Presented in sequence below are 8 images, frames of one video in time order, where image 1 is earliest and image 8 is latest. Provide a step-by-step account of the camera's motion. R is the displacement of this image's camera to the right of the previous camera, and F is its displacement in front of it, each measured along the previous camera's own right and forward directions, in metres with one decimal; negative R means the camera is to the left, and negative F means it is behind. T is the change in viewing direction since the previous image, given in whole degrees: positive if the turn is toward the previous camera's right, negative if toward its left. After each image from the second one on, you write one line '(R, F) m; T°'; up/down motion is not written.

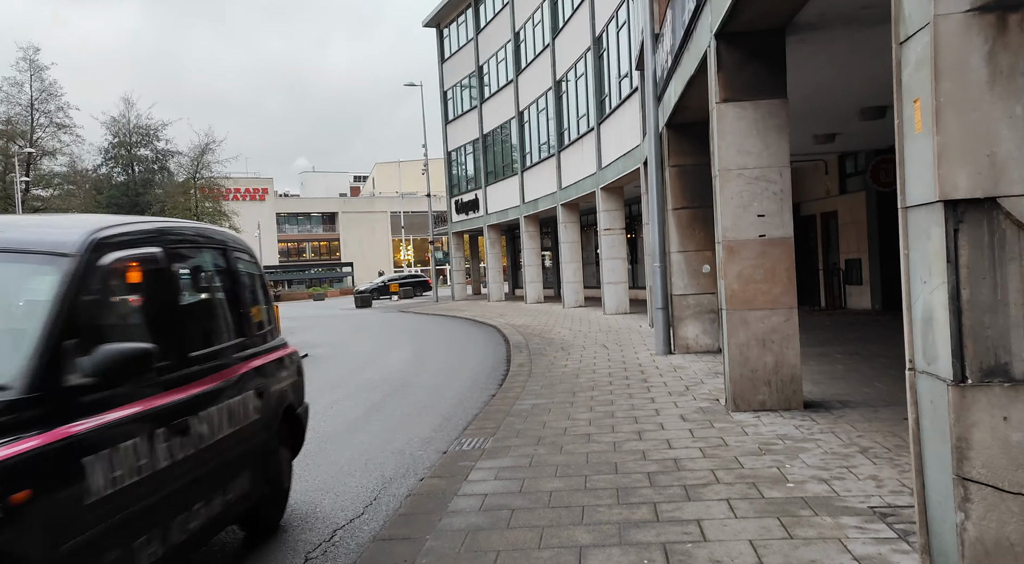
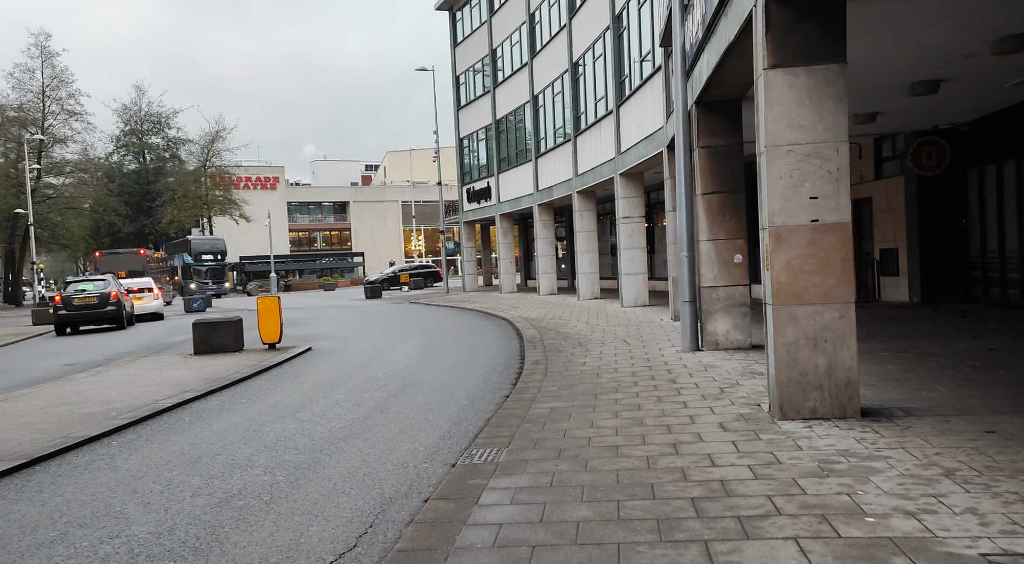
(0.0, +0.9) m; -1°
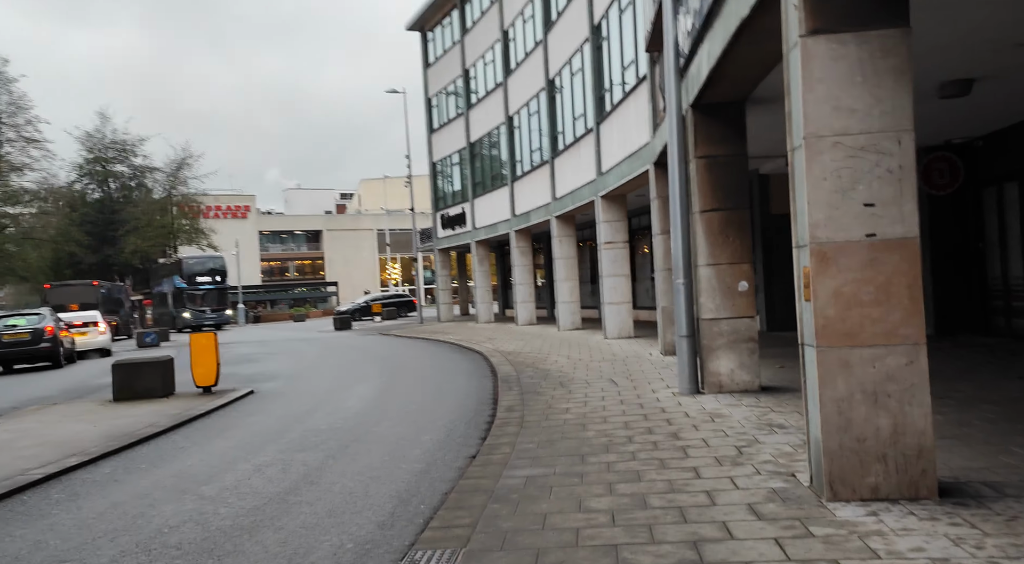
(+0.1, +1.8) m; +1°
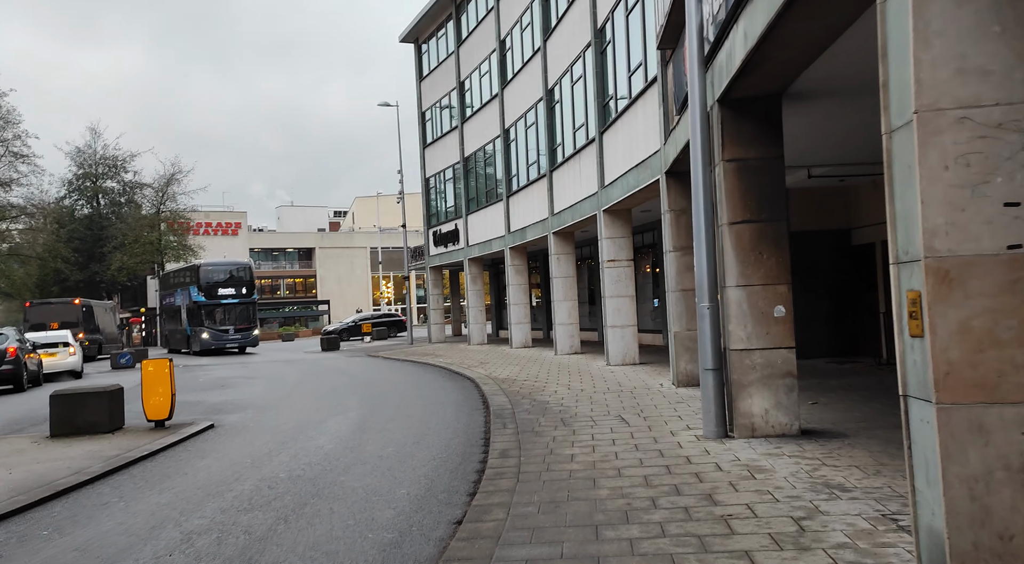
(0.0, +1.5) m; 0°
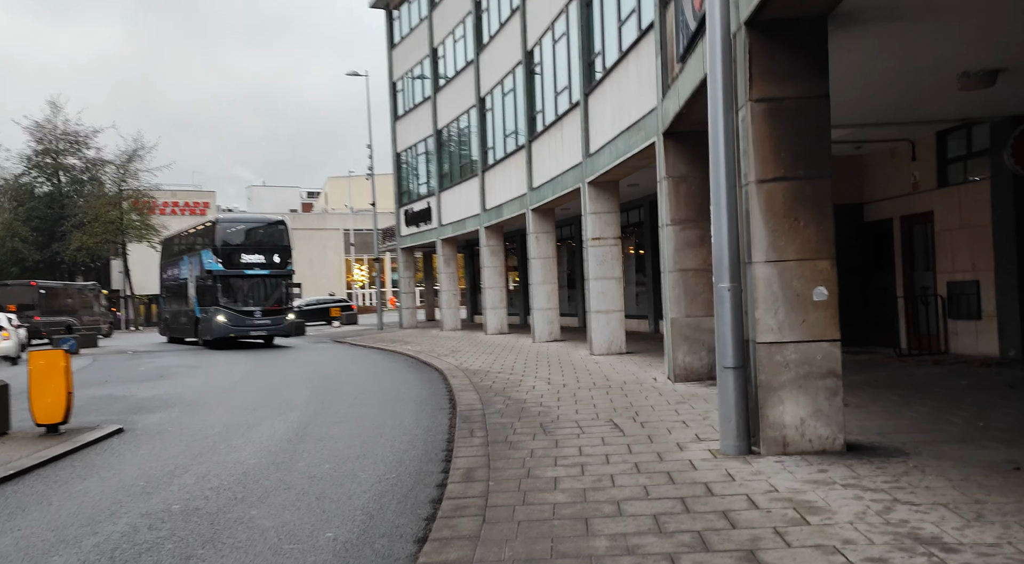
(+0.1, +2.0) m; +1°
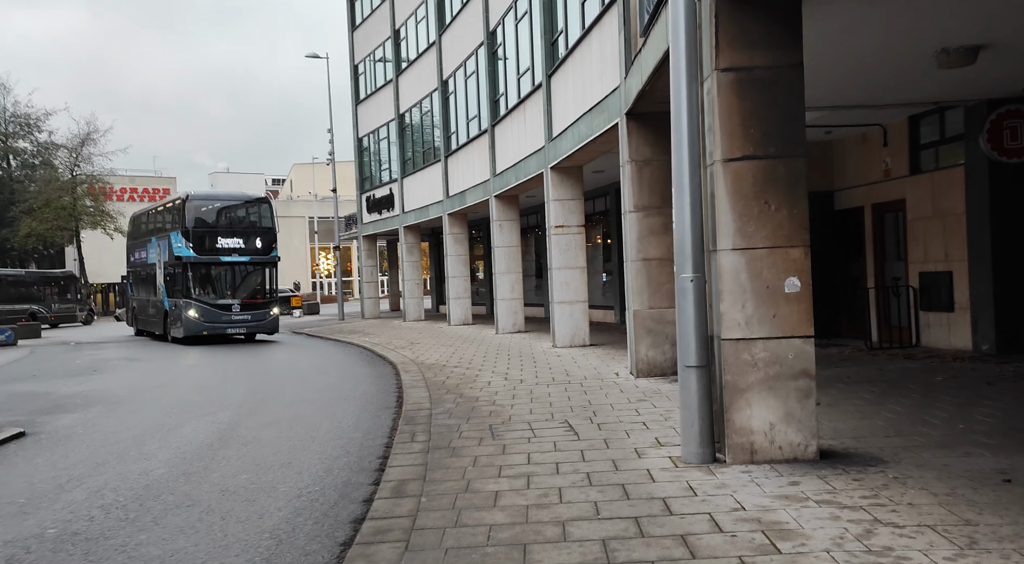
(+0.2, +0.8) m; +2°
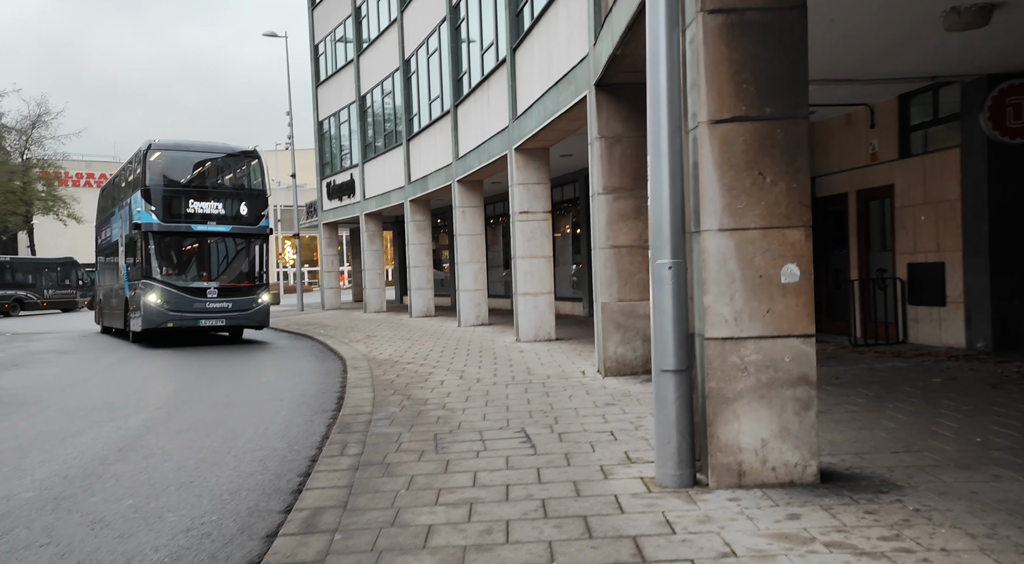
(+0.2, +1.1) m; +2°
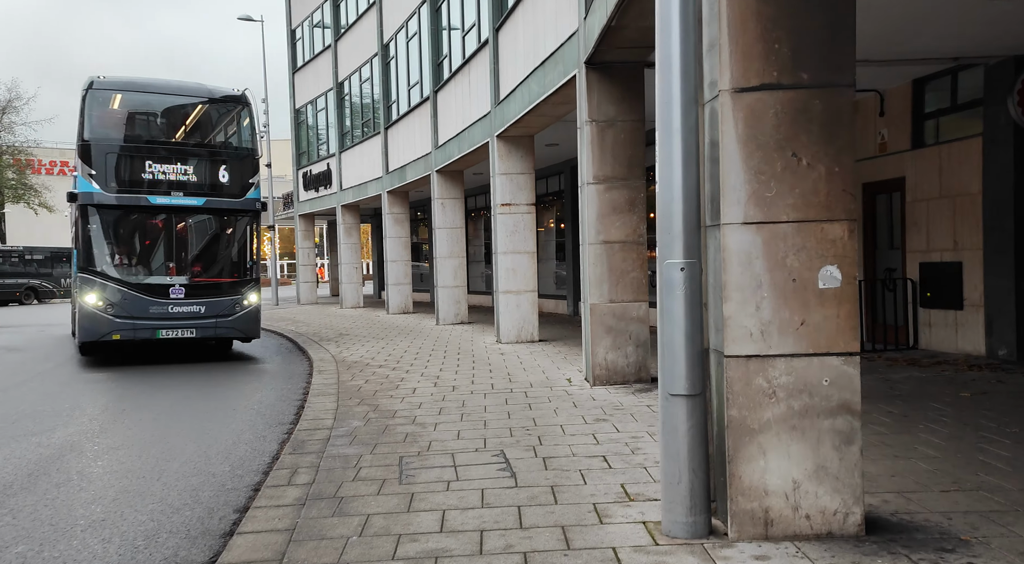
(0.0, +1.0) m; +1°
